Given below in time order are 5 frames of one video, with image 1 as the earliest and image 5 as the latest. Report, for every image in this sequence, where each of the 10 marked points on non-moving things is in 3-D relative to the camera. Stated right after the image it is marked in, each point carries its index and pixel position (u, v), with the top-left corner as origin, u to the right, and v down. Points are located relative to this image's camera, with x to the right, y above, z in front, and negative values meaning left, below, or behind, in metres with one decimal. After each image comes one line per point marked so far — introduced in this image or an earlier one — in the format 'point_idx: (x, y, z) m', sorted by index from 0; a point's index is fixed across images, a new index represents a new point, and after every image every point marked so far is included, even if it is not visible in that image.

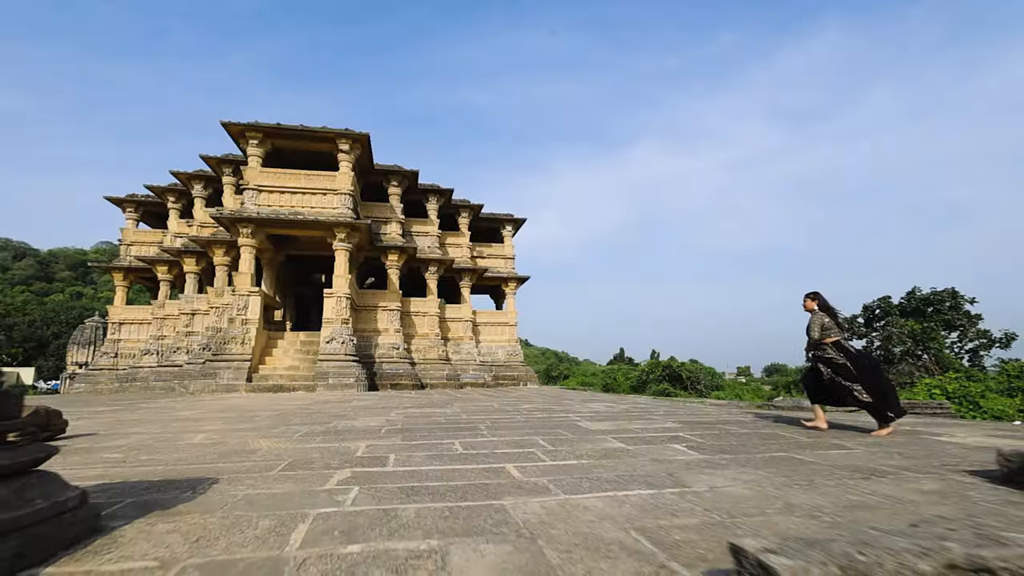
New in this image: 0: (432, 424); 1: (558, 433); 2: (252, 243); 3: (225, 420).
0: (-0.8, -1.5, +4.7) m
1: (+0.5, -1.4, +4.0) m
2: (-6.8, +1.2, +11.3) m
3: (-3.4, -1.6, +5.1) m
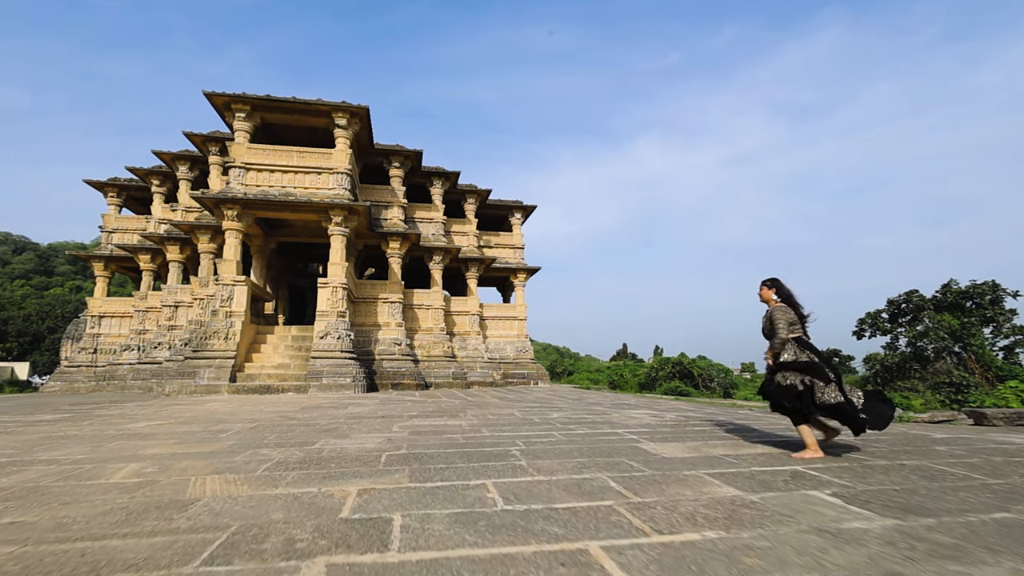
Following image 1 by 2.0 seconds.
0: (-0.5, -1.3, +3.5) m
1: (+0.8, -1.2, +2.9) m
2: (-6.5, +1.4, +10.2) m
3: (-3.0, -1.4, +4.0) m
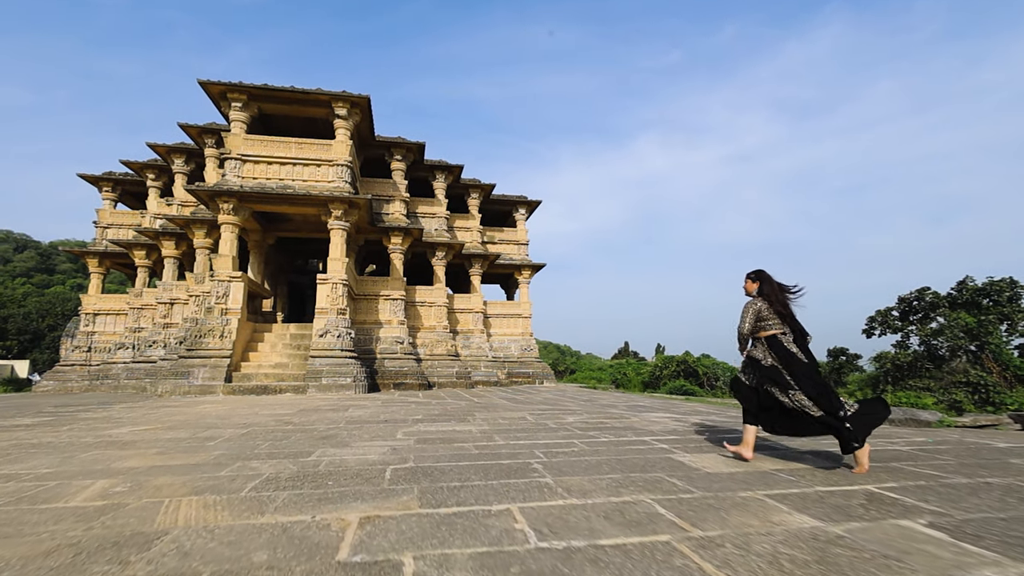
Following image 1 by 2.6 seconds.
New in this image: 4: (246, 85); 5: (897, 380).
0: (-0.4, -1.3, +3.2) m
1: (+0.9, -1.1, +2.5) m
2: (-6.3, +1.5, +9.8) m
3: (-2.9, -1.3, +3.6) m
4: (-6.2, +4.7, +10.0) m
5: (+15.6, -3.8, +17.7) m
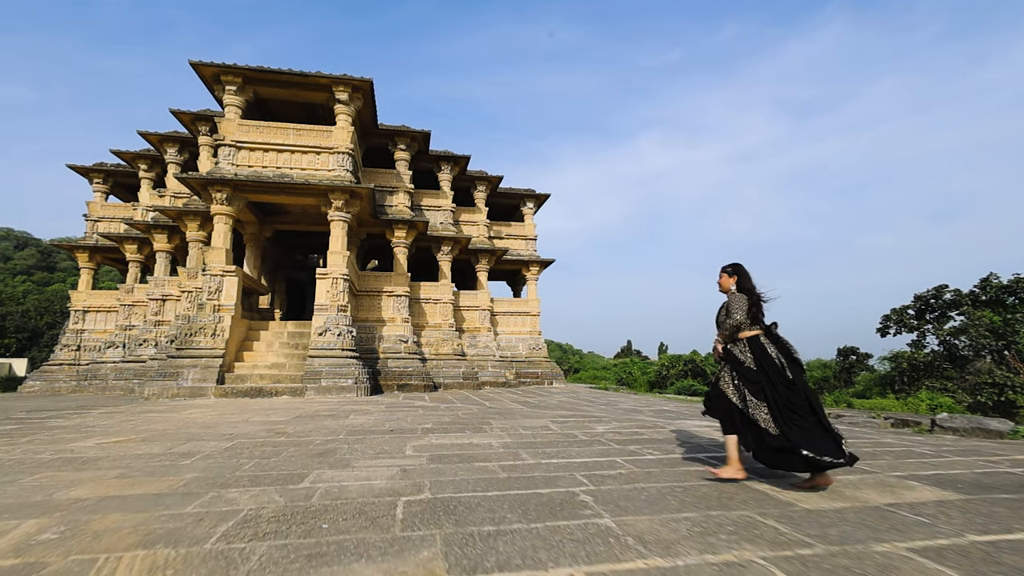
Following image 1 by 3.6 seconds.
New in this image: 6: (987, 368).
0: (-0.1, -1.2, +2.5) m
1: (+1.2, -1.1, +1.9) m
2: (-6.1, +1.6, +9.2) m
3: (-2.6, -1.3, +3.0) m
4: (-5.9, +4.8, +9.4) m
5: (+15.9, -3.7, +17.1) m
6: (+16.6, -2.8, +15.1) m
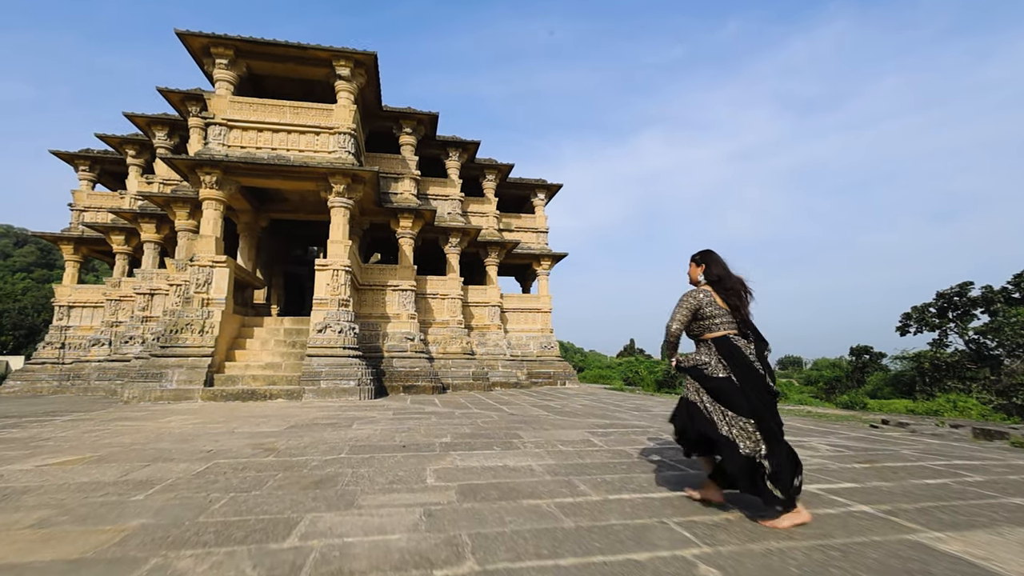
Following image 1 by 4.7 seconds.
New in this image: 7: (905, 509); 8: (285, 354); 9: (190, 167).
0: (+0.2, -1.1, +1.8) m
1: (+1.5, -1.0, +1.1) m
2: (-5.7, +1.8, +8.4) m
3: (-2.3, -1.1, +2.3) m
4: (-5.6, +5.0, +8.6) m
5: (+16.3, -3.5, +16.3) m
6: (+17.0, -2.6, +14.3) m
7: (+2.1, -1.2, +2.4) m
8: (-4.4, -1.3, +8.5) m
9: (-6.1, +2.3, +8.2) m
